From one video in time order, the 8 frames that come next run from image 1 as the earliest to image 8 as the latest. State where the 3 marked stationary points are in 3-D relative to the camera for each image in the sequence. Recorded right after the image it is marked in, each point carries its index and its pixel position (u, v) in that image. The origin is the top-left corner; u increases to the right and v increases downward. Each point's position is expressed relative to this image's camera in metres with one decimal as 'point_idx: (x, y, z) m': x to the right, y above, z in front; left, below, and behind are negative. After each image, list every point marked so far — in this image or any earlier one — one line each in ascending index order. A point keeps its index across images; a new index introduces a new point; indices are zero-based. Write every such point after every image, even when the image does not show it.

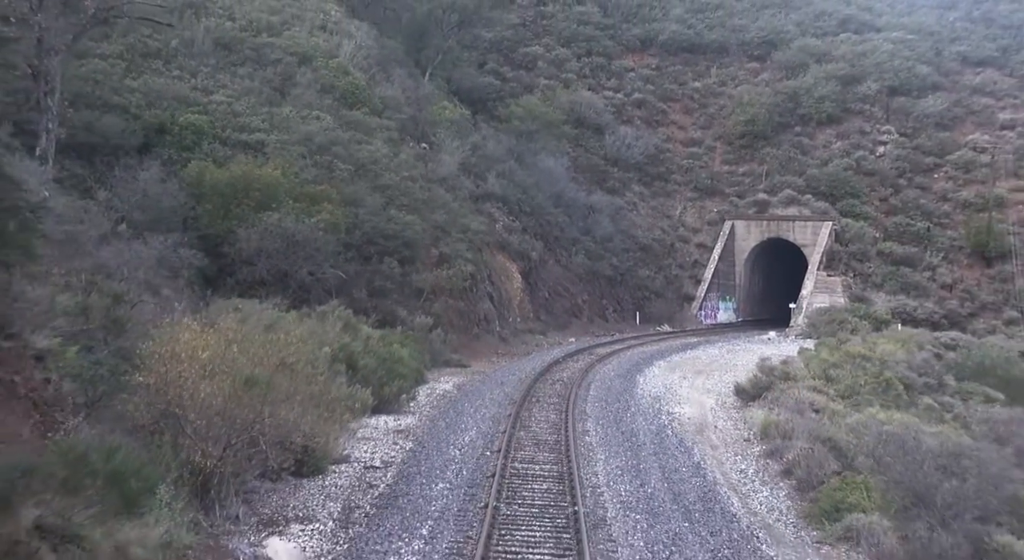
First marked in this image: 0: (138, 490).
0: (-3.7, -2.1, +7.9) m
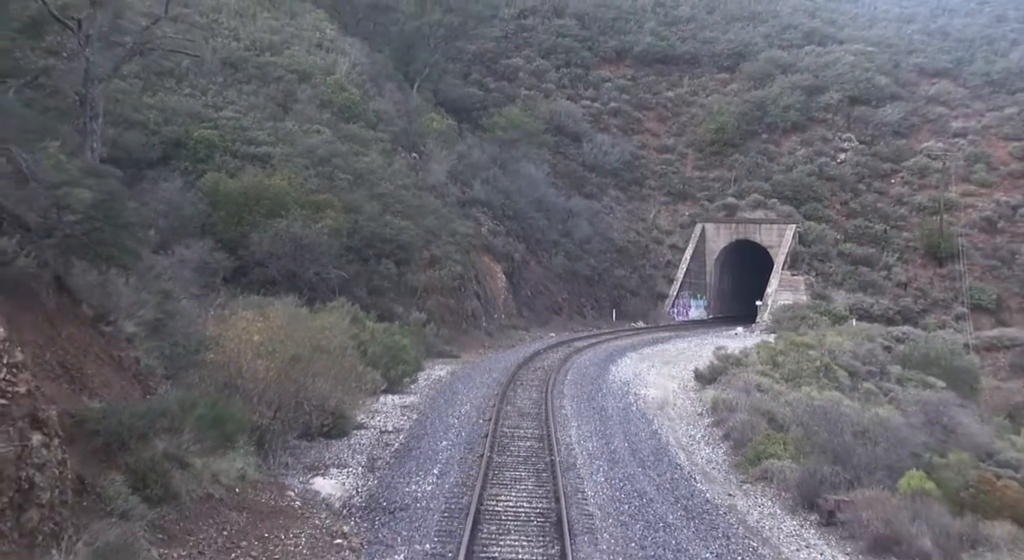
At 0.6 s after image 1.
0: (-3.8, -2.0, +10.5) m
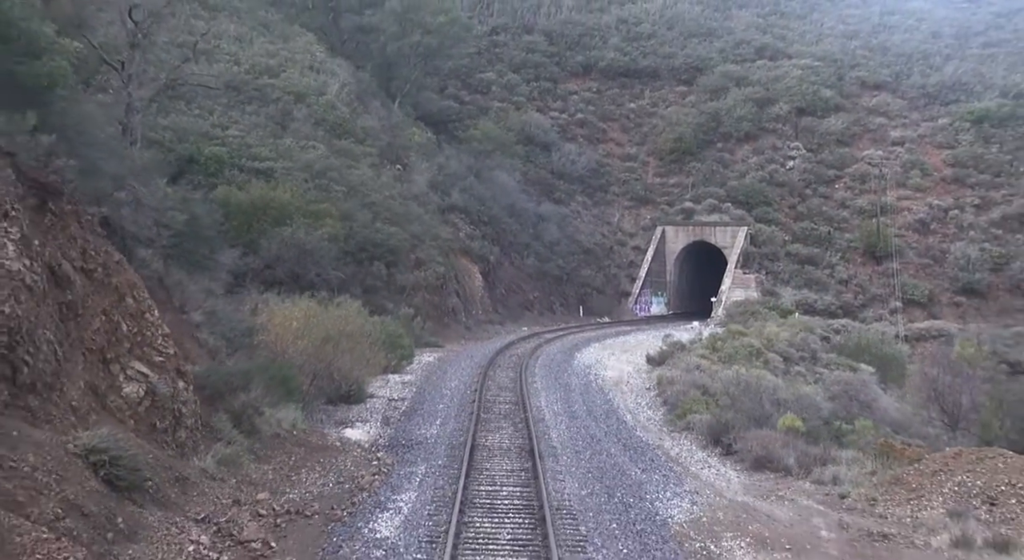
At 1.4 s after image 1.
0: (-4.0, -2.0, +14.0) m
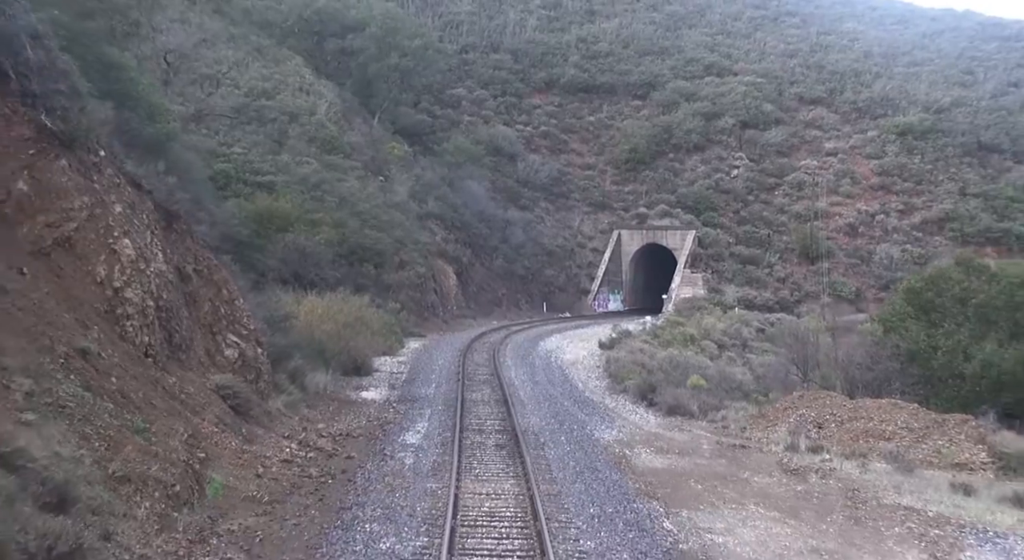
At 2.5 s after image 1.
0: (-4.5, -1.9, +18.6) m
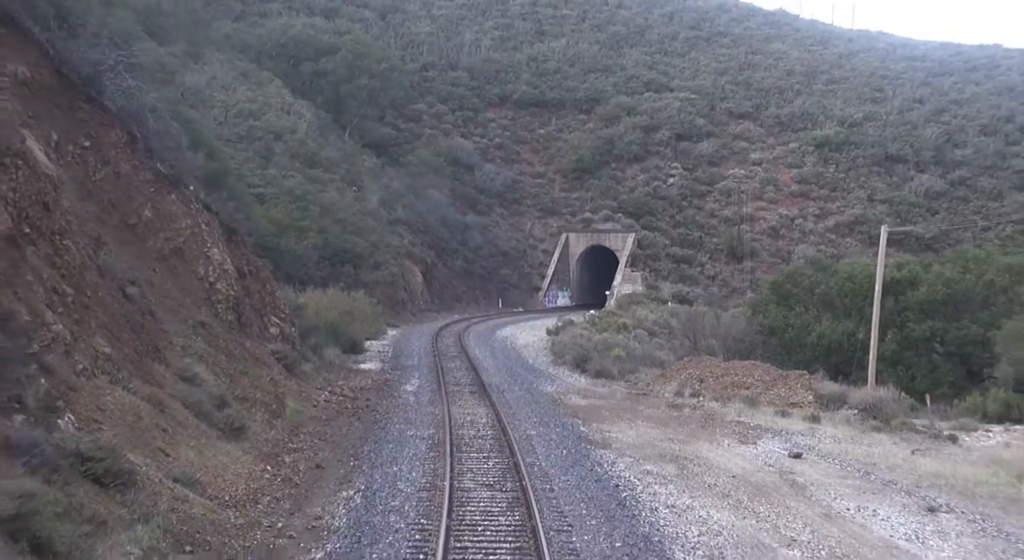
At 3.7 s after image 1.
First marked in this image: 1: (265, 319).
0: (-5.6, -1.9, +24.1) m
1: (-6.1, -1.0, +19.8) m
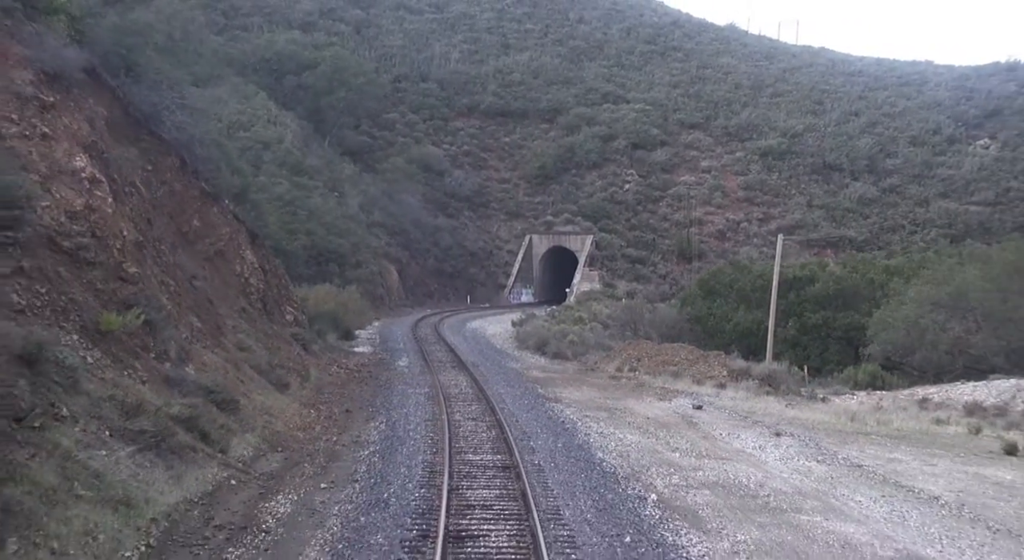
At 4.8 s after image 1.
0: (-6.6, -1.8, +28.5) m
1: (-6.9, -0.9, +24.2) m
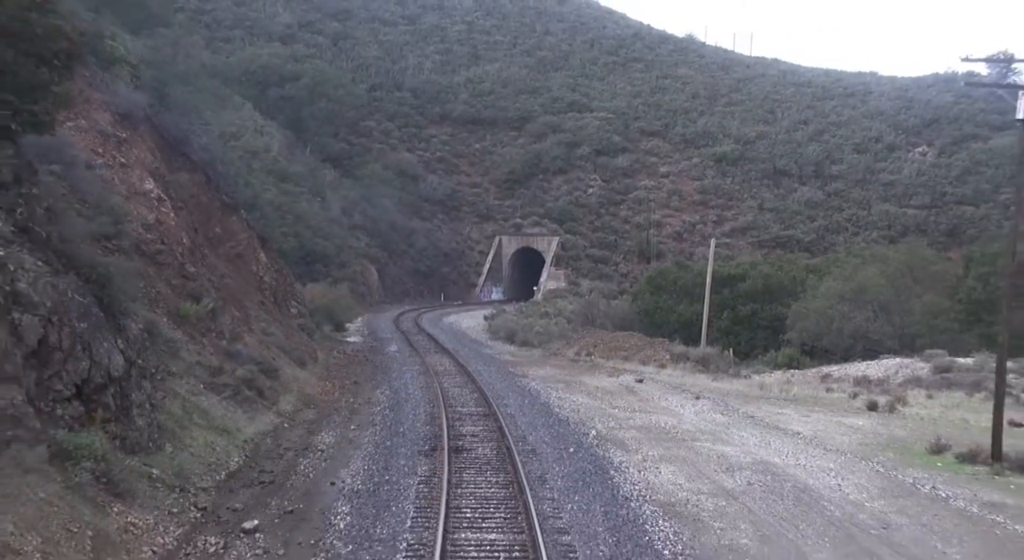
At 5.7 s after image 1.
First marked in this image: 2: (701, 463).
0: (-7.7, -1.7, +32.4) m
1: (-7.8, -0.8, +28.1) m
2: (+3.1, -3.0, +13.4) m
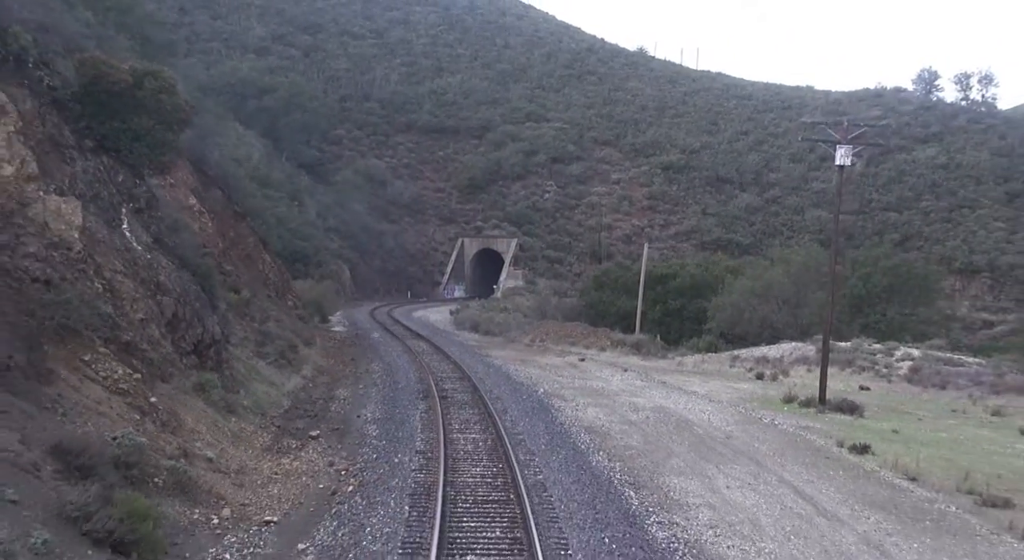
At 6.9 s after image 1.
0: (-9.3, -1.6, +37.2) m
1: (-9.3, -0.7, +32.9) m
2: (+2.4, -2.9, +18.7) m
